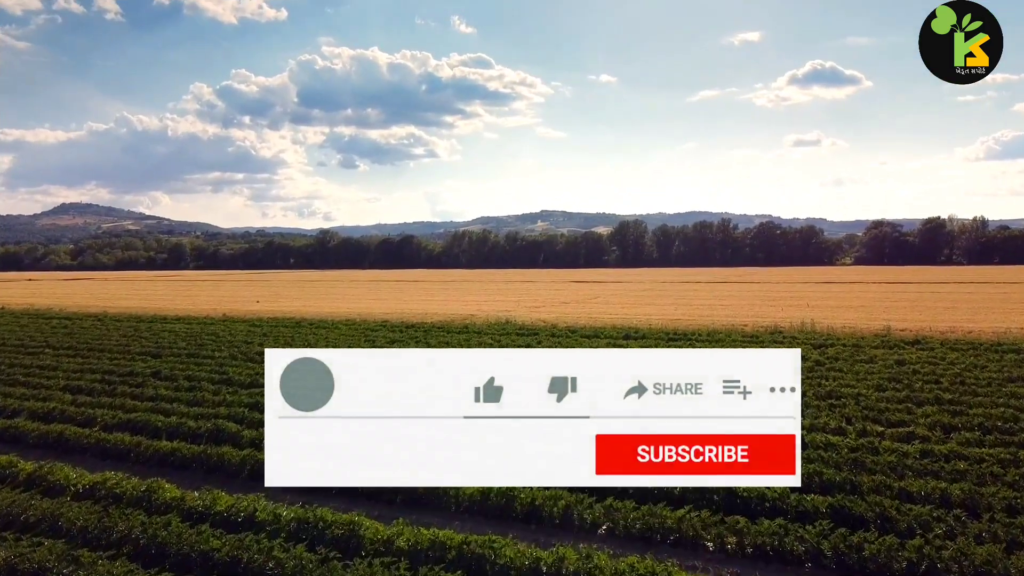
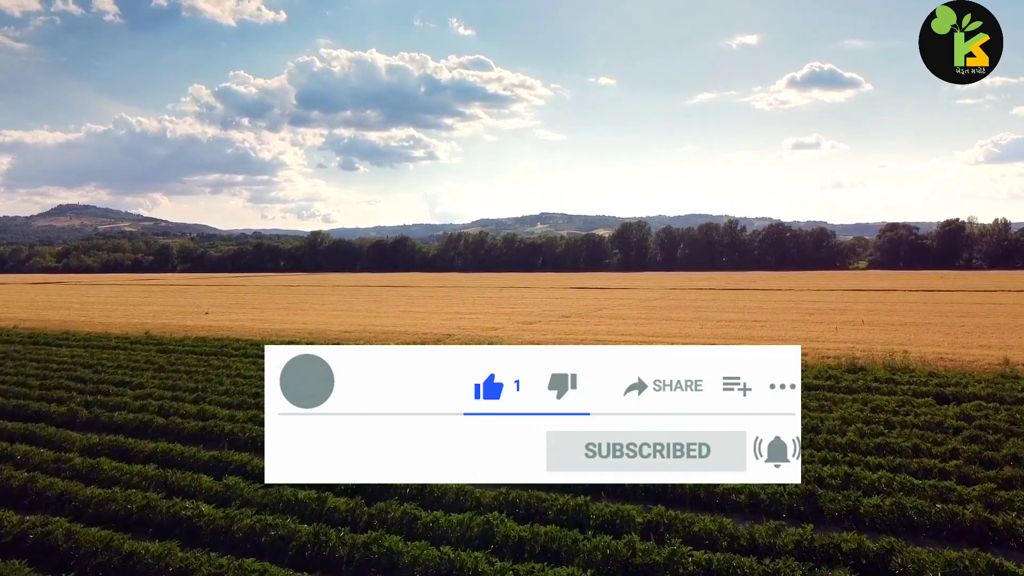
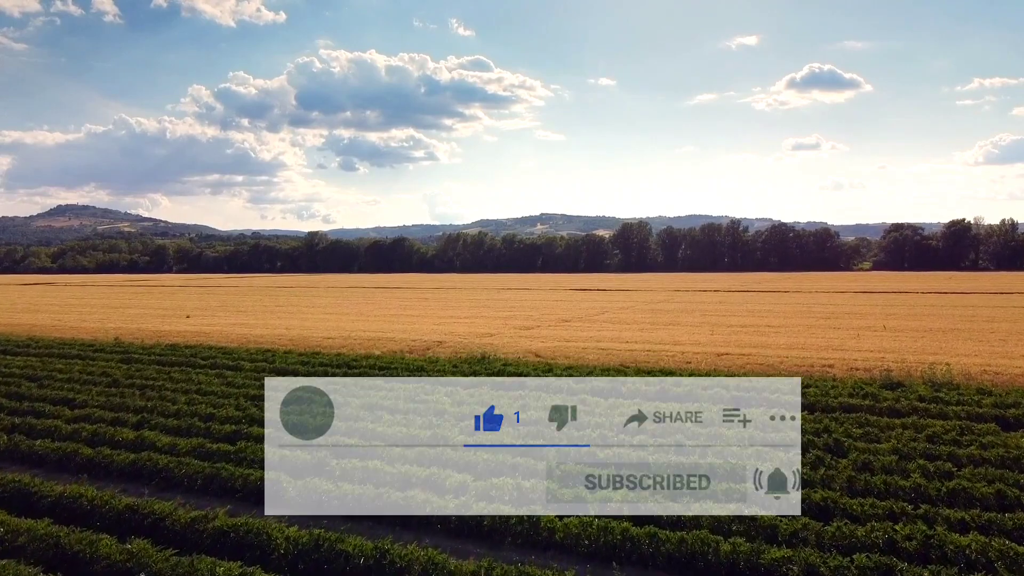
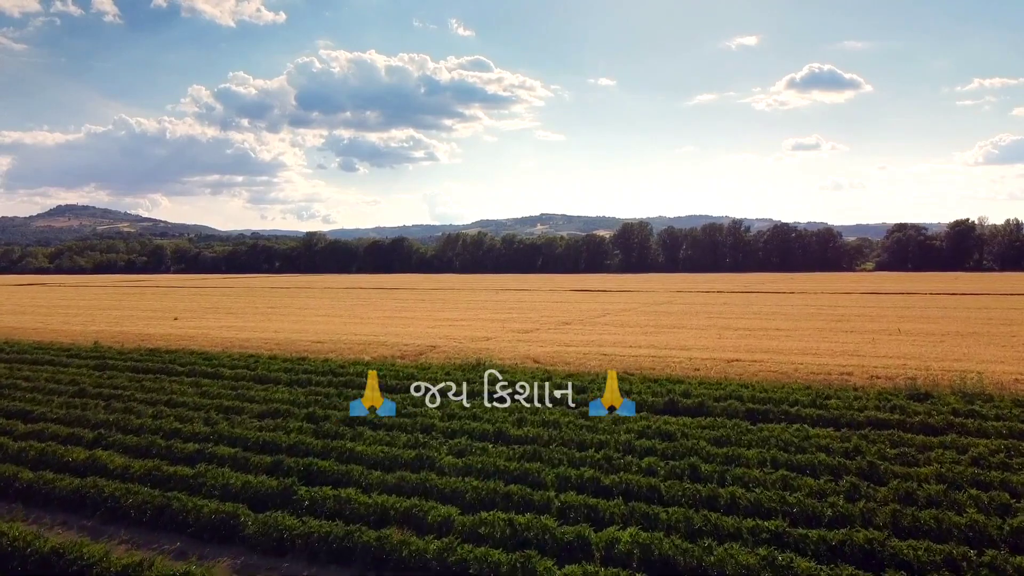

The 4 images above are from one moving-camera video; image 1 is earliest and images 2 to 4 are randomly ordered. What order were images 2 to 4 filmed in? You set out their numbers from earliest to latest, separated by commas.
2, 3, 4
